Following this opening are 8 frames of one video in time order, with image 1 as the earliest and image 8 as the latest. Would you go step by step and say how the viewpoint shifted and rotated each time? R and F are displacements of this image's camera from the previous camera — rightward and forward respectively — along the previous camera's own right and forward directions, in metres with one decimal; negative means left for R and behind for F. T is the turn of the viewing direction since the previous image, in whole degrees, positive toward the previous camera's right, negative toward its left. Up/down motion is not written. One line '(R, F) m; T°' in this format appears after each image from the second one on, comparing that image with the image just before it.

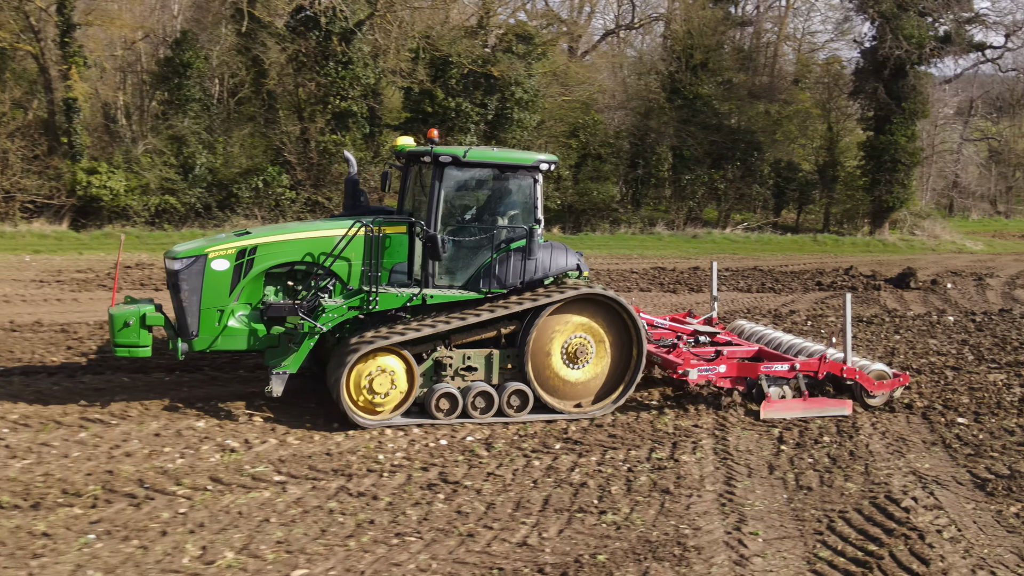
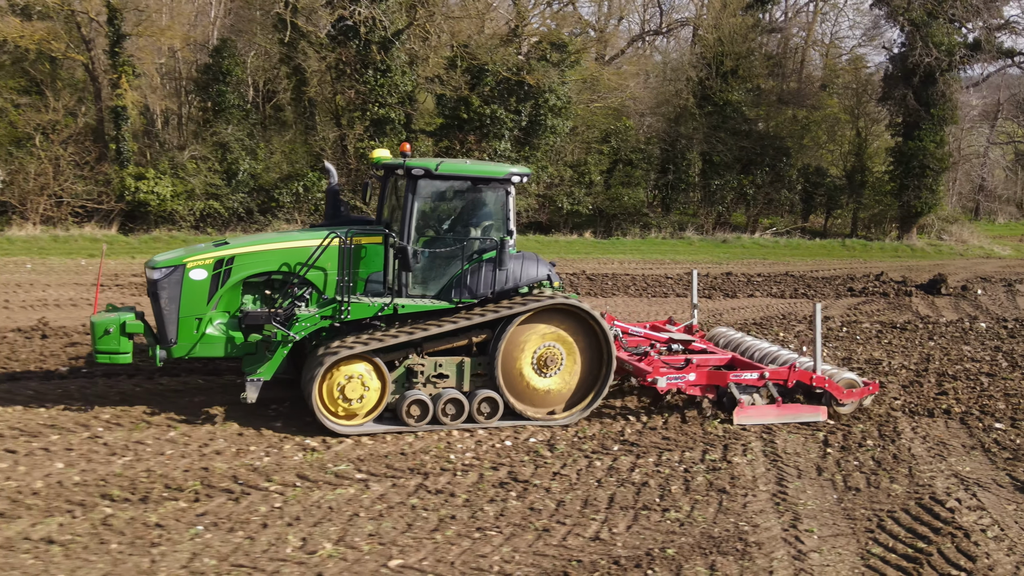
(-0.3, -0.4) m; -1°
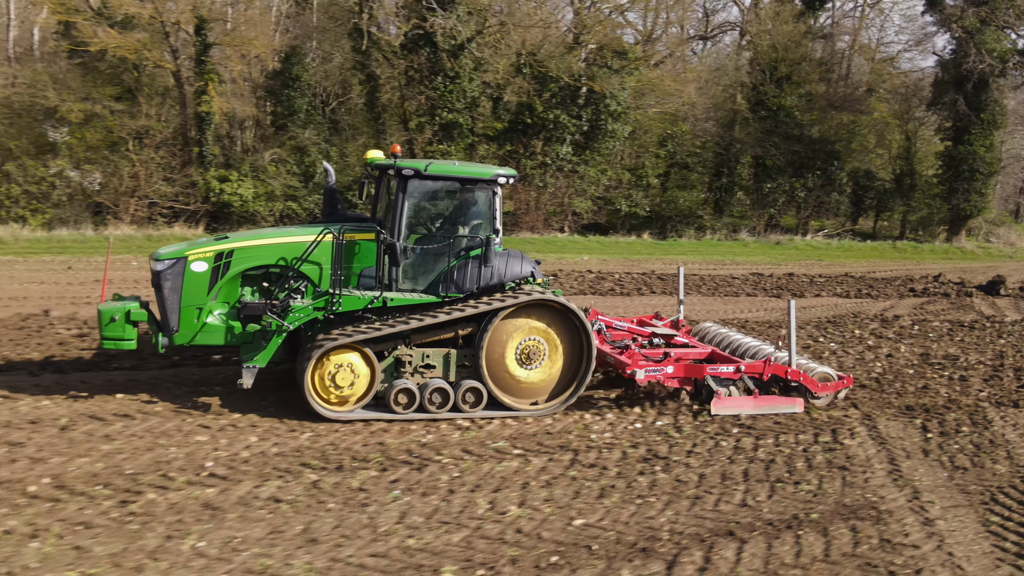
(-0.8, -0.7) m; -1°
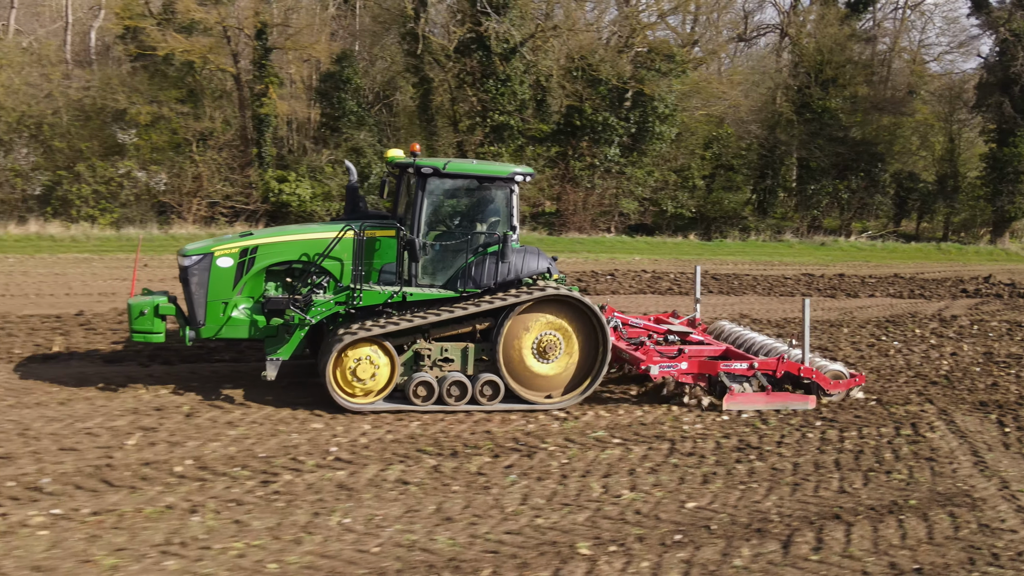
(-0.5, -0.3) m; -1°
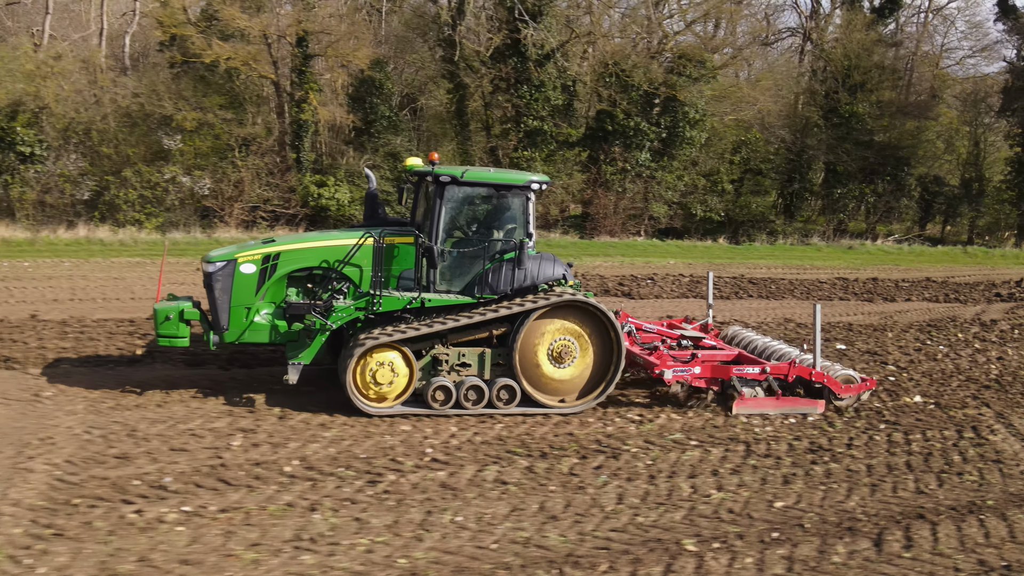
(-0.5, -0.3) m; 0°
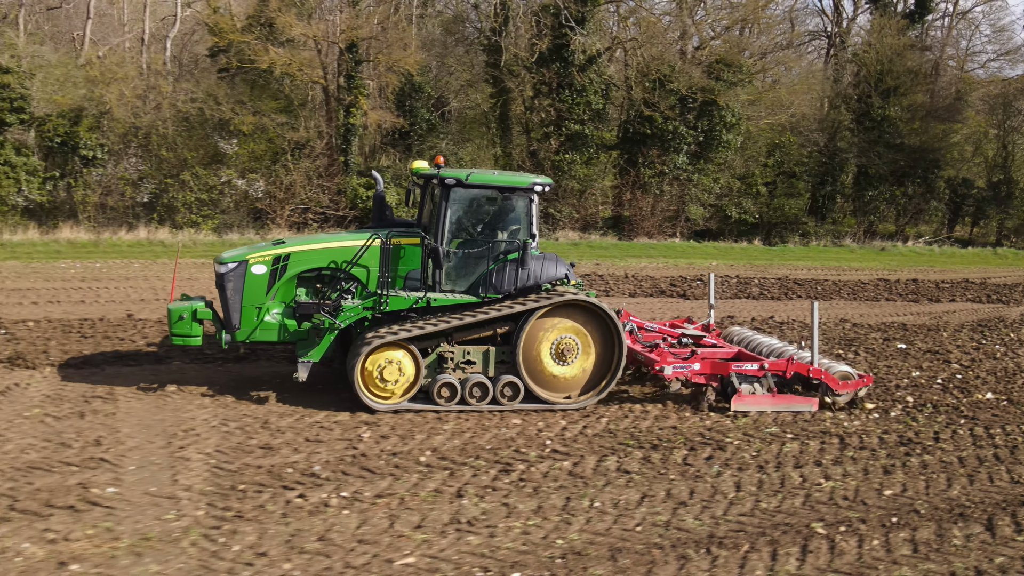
(-0.8, -0.4) m; 0°
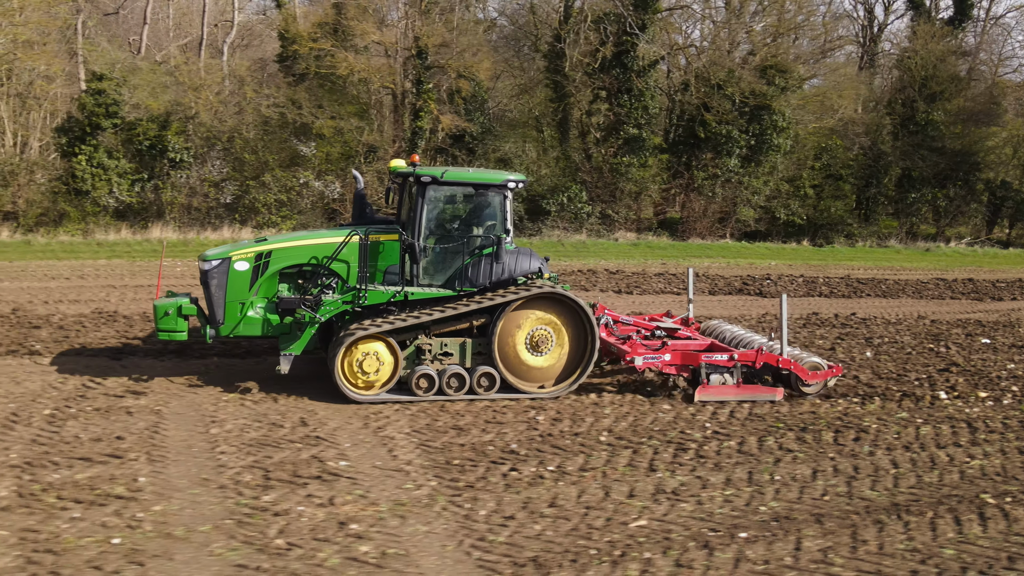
(-1.2, -0.6) m; 0°
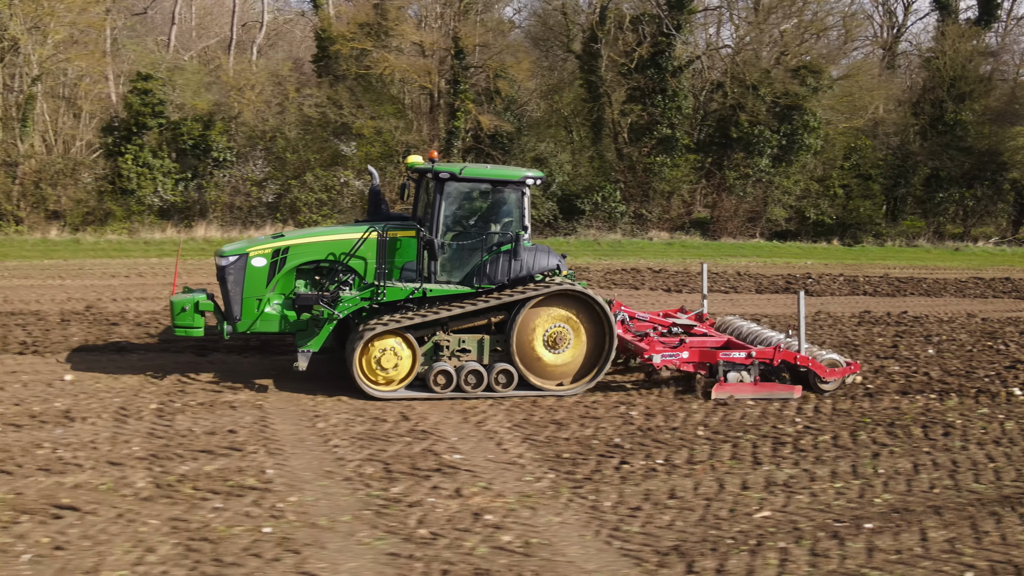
(-0.7, -0.1) m; 0°
